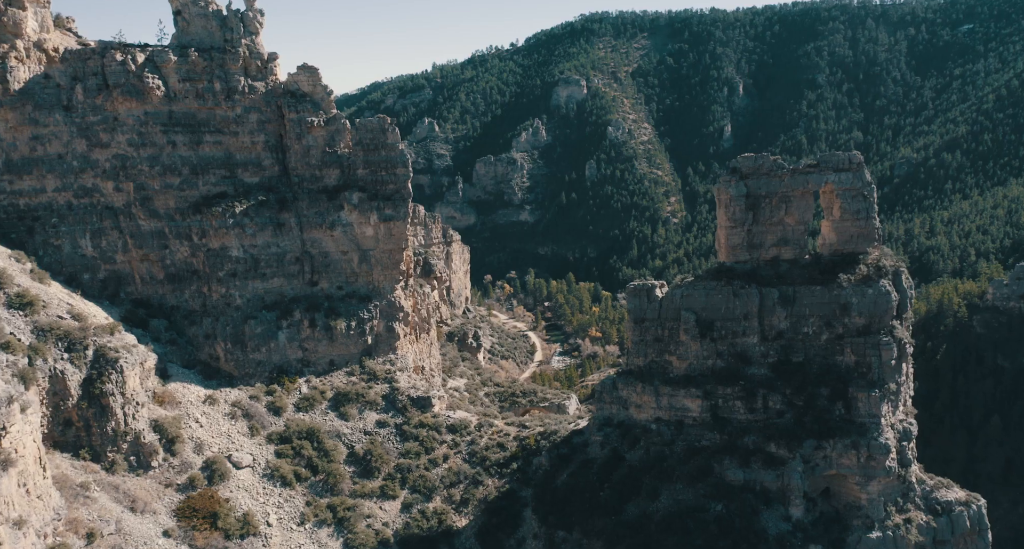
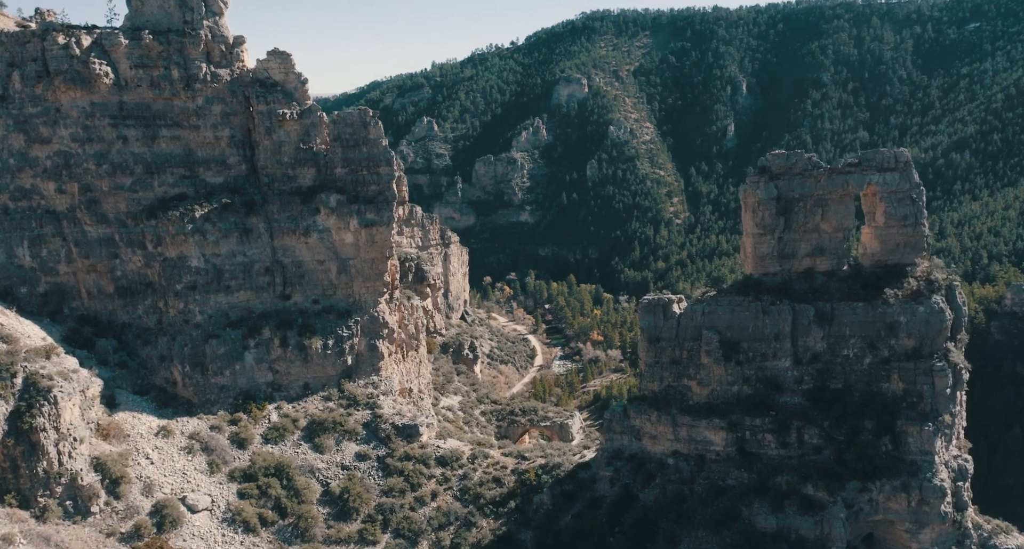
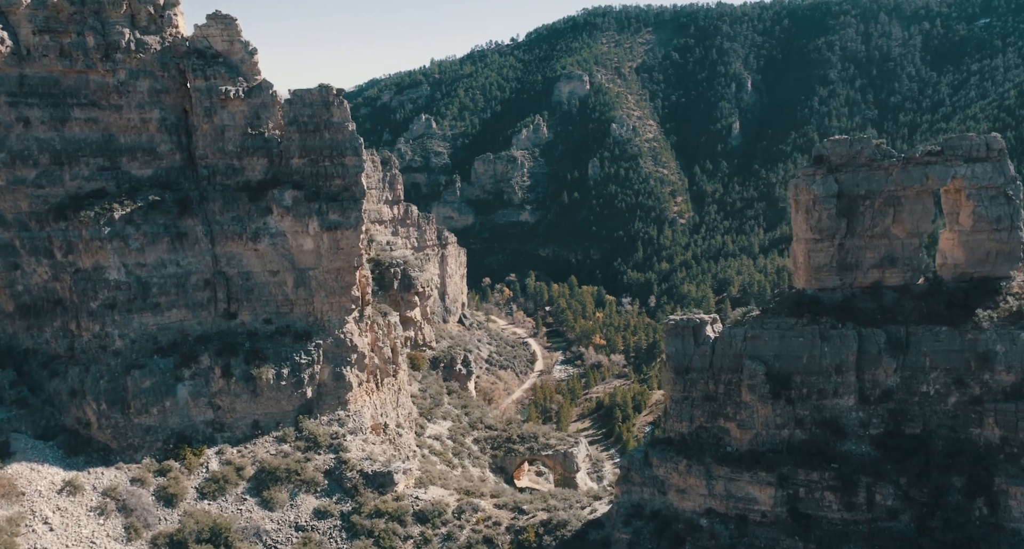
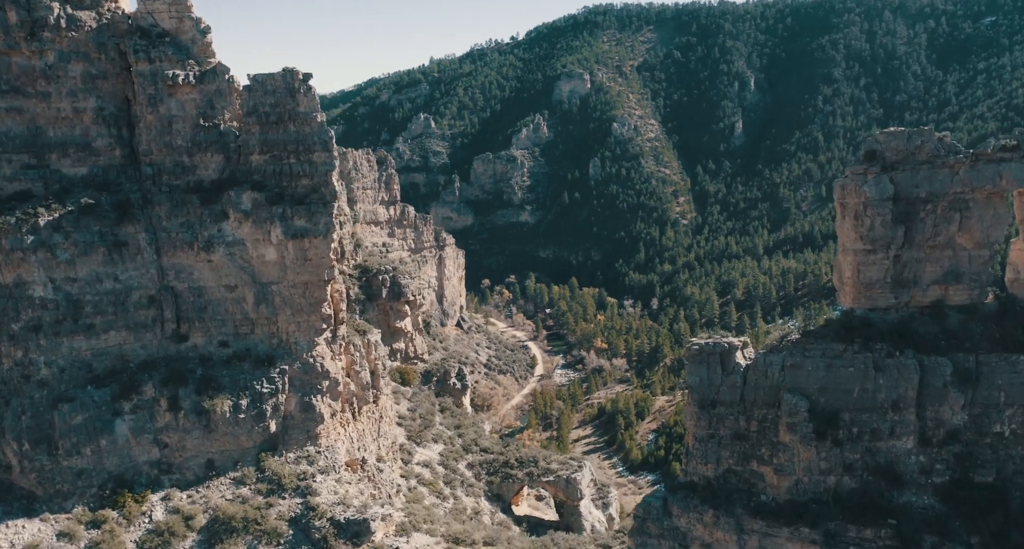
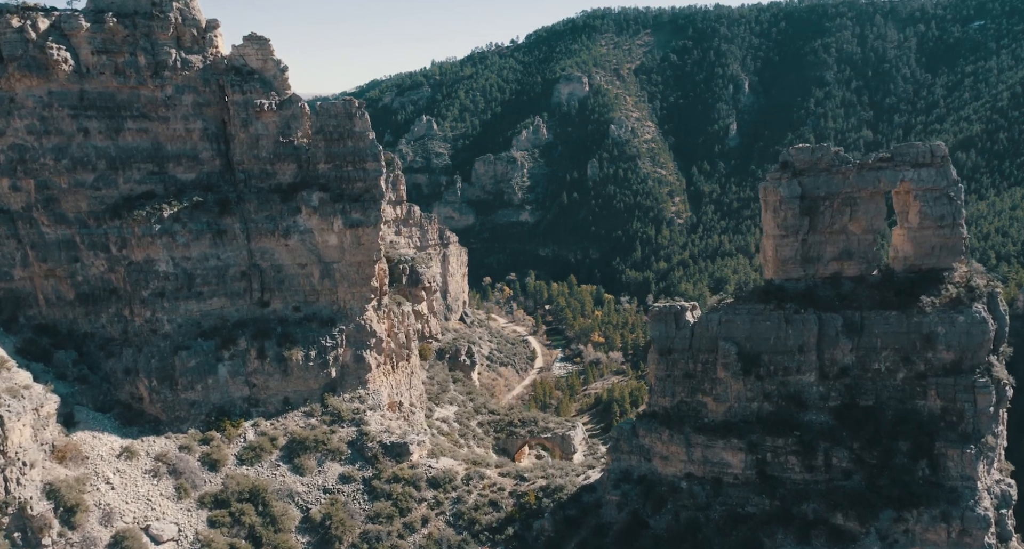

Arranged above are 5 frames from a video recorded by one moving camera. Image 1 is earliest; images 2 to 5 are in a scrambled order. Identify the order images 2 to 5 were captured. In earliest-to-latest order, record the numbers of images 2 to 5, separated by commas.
2, 5, 3, 4
